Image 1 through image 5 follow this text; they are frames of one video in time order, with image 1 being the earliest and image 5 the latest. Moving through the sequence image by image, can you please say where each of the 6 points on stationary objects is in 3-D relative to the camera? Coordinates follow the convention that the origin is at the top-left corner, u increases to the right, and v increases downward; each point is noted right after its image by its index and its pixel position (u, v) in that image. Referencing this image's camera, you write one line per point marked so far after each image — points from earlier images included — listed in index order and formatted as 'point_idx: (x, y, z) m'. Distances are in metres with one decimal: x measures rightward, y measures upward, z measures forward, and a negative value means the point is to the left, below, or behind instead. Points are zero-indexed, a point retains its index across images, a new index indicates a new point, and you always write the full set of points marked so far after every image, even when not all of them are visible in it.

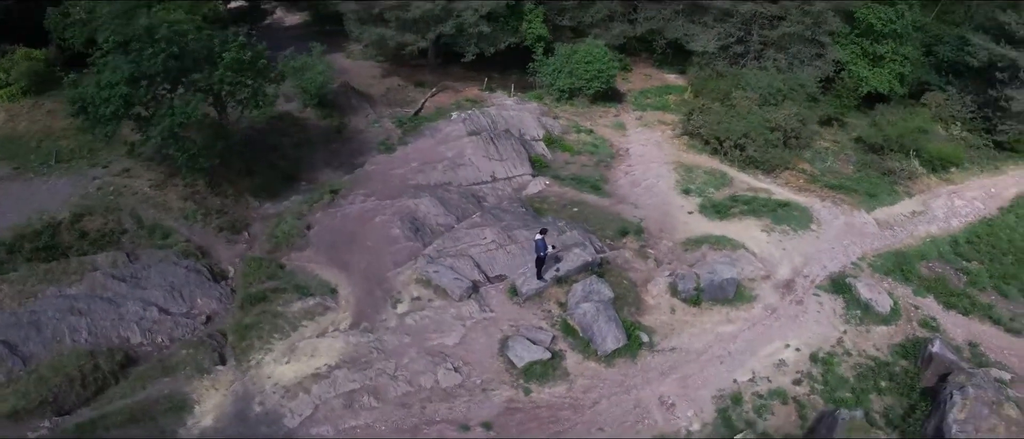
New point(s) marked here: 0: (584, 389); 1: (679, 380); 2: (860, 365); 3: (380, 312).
0: (+1.5, -3.5, +17.1) m
1: (+3.7, -3.5, +17.9) m
2: (+8.3, -3.5, +19.4) m
3: (-2.9, -2.1, +17.7) m
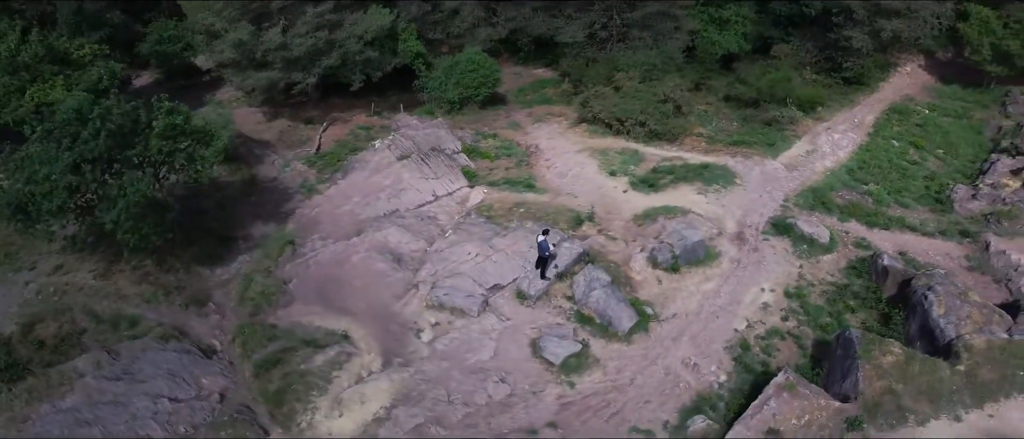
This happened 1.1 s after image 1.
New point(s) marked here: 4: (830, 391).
0: (+2.3, -3.3, +18.0) m
1: (+4.3, -2.9, +19.3) m
2: (+8.4, -1.9, +21.6) m
3: (-2.3, -2.8, +17.7) m
4: (+6.4, -3.3, +16.9) m
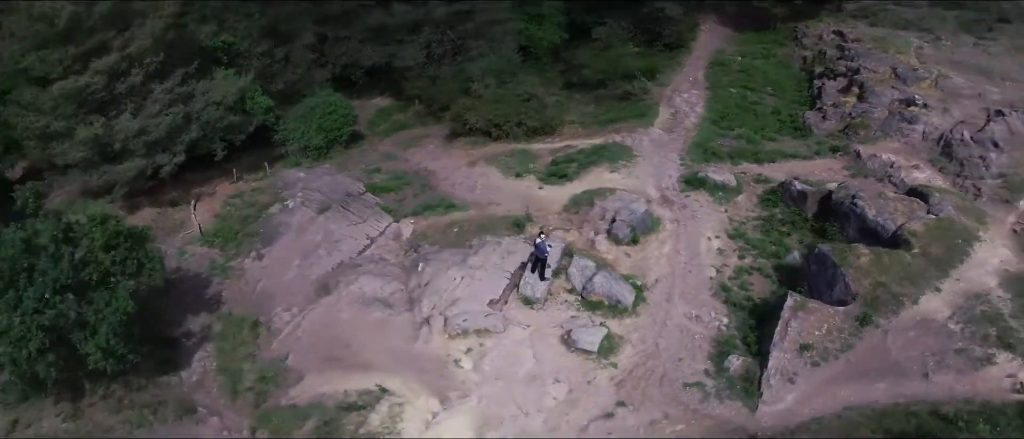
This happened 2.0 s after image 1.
0: (+3.1, -2.9, +19.4) m
1: (+4.4, -2.0, +21.2) m
2: (+7.5, -0.2, +24.5) m
3: (-1.3, -3.5, +18.0) m
4: (+7.2, -1.8, +19.4) m
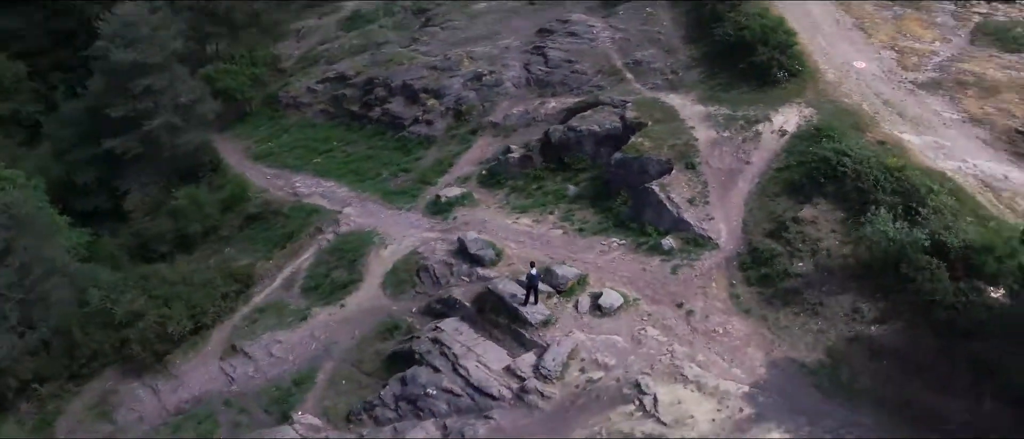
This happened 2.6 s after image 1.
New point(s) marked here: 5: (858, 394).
0: (+3.1, -1.9, +24.8) m
1: (+2.2, -1.1, +26.8) m
2: (+0.3, +0.9, +30.8) m
3: (+2.5, -4.3, +20.9) m
4: (+4.4, +1.3, +27.4) m
5: (+8.3, -4.2, +19.4) m
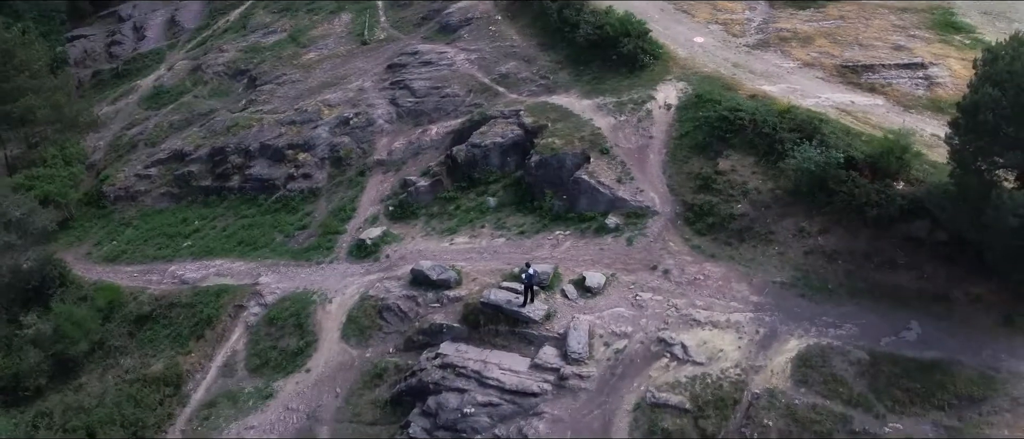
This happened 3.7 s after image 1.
0: (+2.3, -1.5, +26.9) m
1: (+0.7, -1.1, +28.5) m
2: (-2.8, 0.0, +31.7) m
3: (+3.5, -3.7, +23.0) m
4: (+1.9, +1.6, +29.8) m
5: (+9.3, -2.1, +23.4) m
